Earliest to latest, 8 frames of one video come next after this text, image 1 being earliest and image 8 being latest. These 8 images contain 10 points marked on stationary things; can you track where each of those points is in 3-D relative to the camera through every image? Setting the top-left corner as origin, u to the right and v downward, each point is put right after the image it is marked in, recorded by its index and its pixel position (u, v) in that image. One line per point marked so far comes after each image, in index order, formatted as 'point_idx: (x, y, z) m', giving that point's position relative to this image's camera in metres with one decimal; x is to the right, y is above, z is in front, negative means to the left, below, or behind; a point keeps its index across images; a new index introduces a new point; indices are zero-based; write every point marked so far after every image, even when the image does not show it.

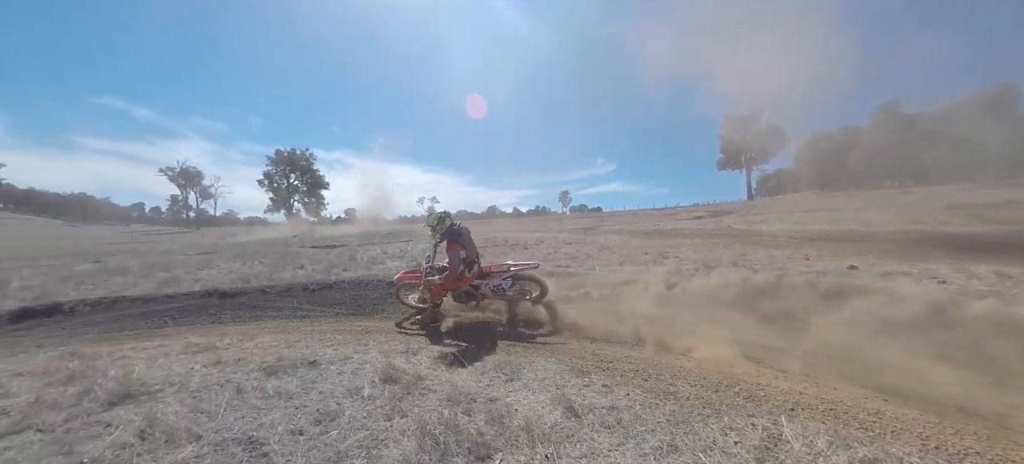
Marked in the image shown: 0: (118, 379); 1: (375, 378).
0: (-5.3, -2.0, +4.8) m
1: (-1.9, -2.1, +5.0) m
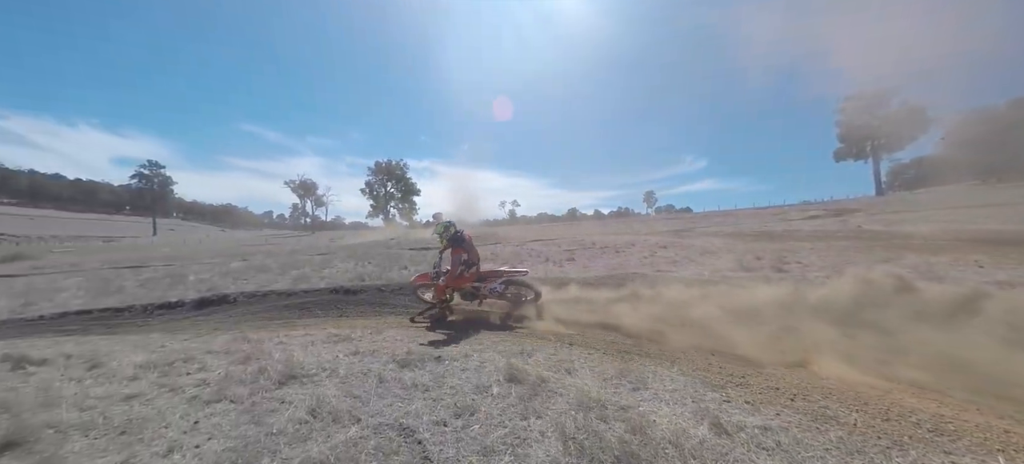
0: (-3.6, -2.0, +5.5) m
1: (-0.2, -2.1, +5.1) m
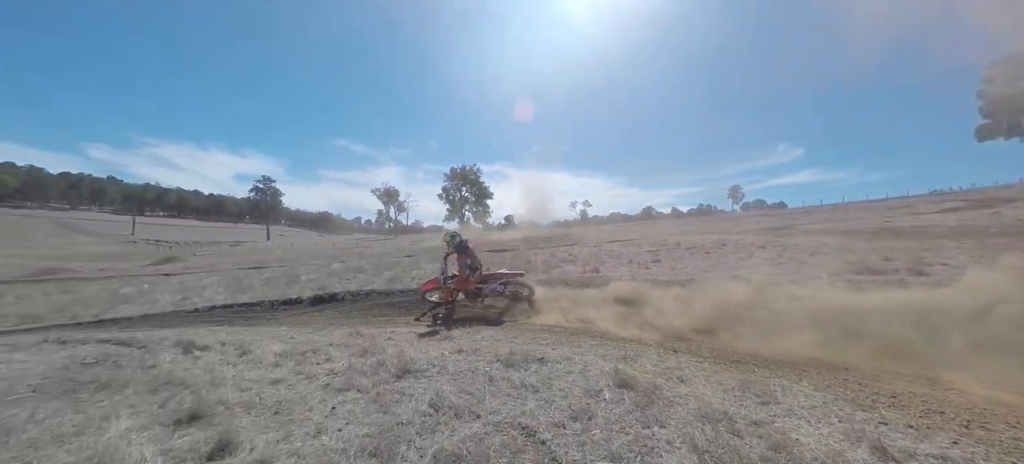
0: (-1.9, -2.1, +5.9) m
1: (+1.4, -2.1, +4.9) m
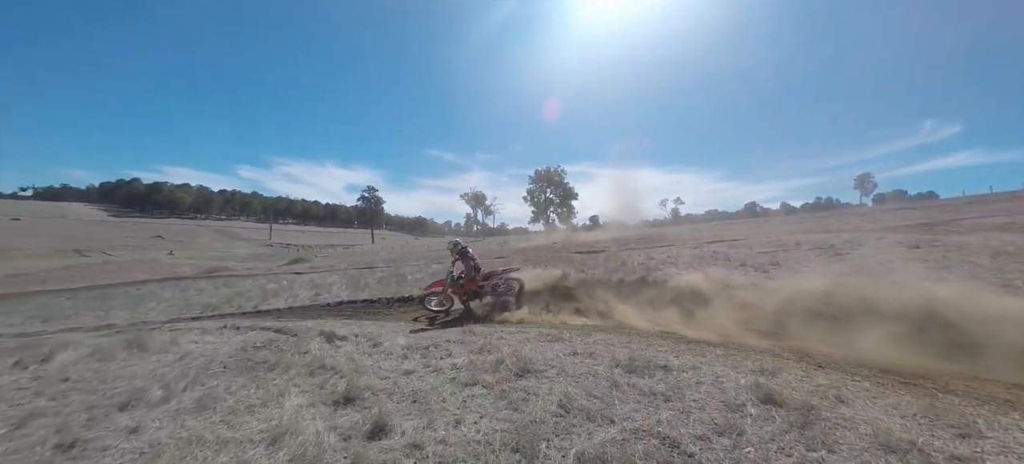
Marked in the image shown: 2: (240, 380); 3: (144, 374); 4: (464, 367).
0: (0.0, -2.1, +6.1) m
1: (+3.0, -2.1, +4.5) m
2: (-4.9, -2.7, +6.5) m
3: (-7.0, -2.7, +6.9) m
4: (-0.8, -2.3, +6.0) m
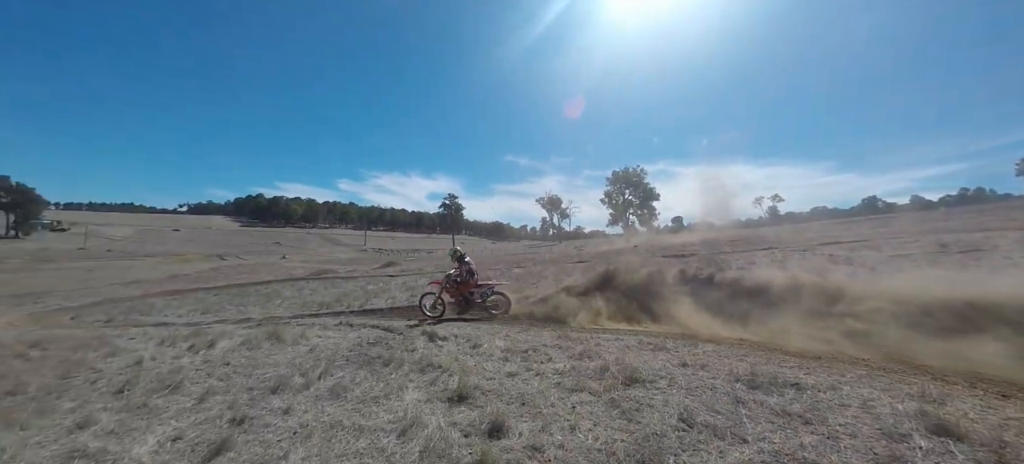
0: (+1.7, -2.2, +6.0) m
1: (+4.4, -2.1, +3.9) m
2: (-3.0, -2.8, +7.2) m
3: (-5.0, -2.9, +8.0) m
4: (+0.9, -2.4, +6.0) m
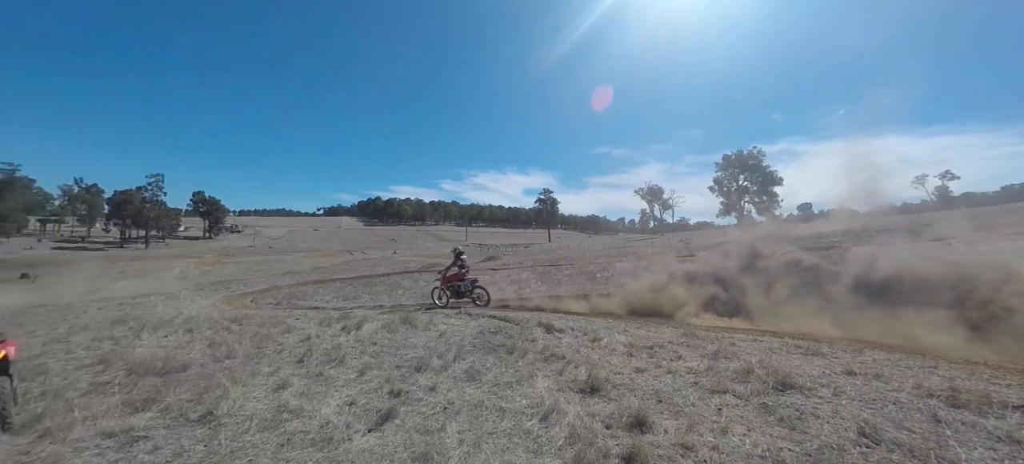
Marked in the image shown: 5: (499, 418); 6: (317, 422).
0: (+3.9, -2.1, +5.6) m
1: (+6.0, -2.0, +2.9) m
2: (-0.5, -2.8, +7.8) m
3: (-2.3, -2.9, +9.0) m
4: (+3.1, -2.3, +5.8) m
5: (-0.2, -2.9, +5.6) m
6: (-3.6, -3.5, +6.6) m
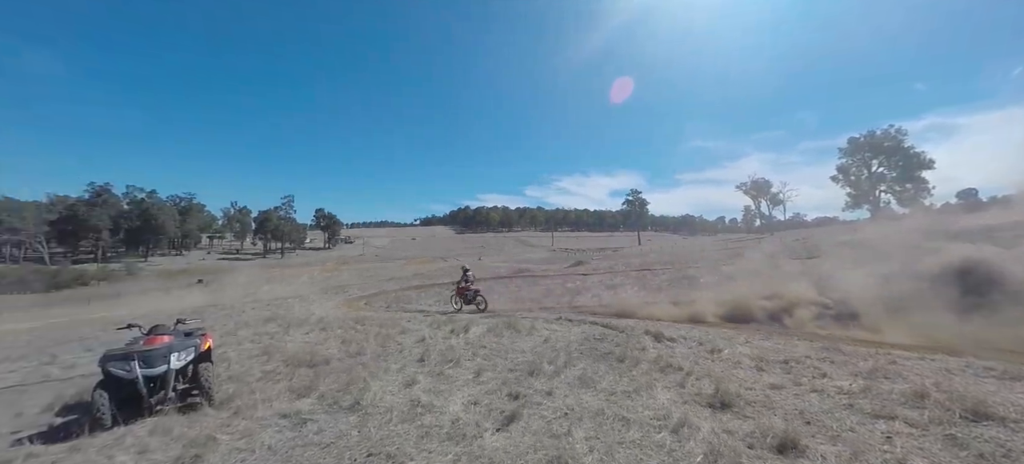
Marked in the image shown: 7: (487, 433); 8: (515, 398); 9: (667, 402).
0: (+5.7, -2.1, +4.8) m
1: (+7.3, -2.0, +1.8) m
2: (+2.0, -3.0, +7.9) m
3: (+0.5, -3.1, +9.5) m
4: (+5.0, -2.3, +5.2) m
5: (+1.8, -3.1, +5.7) m
6: (-1.3, -3.8, +7.3) m
7: (-0.5, -3.6, +6.4) m
8: (0.0, -3.4, +7.4) m
9: (+2.6, -2.9, +6.1) m
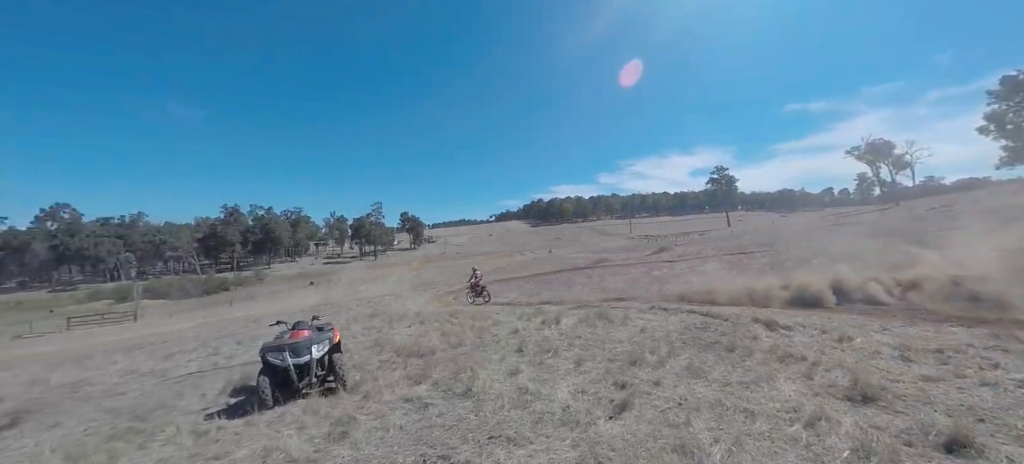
0: (+7.4, -1.7, +4.0) m
1: (+8.4, -1.6, +0.7) m
2: (+4.3, -2.7, +7.7) m
3: (+3.1, -2.9, +9.5) m
4: (+6.7, -2.0, +4.5) m
5: (+3.7, -2.9, +5.6) m
6: (+1.0, -3.8, +7.7) m
7: (+1.7, -3.5, +6.7) m
8: (+2.3, -3.3, +7.6) m
9: (+4.6, -2.6, +5.8) m
